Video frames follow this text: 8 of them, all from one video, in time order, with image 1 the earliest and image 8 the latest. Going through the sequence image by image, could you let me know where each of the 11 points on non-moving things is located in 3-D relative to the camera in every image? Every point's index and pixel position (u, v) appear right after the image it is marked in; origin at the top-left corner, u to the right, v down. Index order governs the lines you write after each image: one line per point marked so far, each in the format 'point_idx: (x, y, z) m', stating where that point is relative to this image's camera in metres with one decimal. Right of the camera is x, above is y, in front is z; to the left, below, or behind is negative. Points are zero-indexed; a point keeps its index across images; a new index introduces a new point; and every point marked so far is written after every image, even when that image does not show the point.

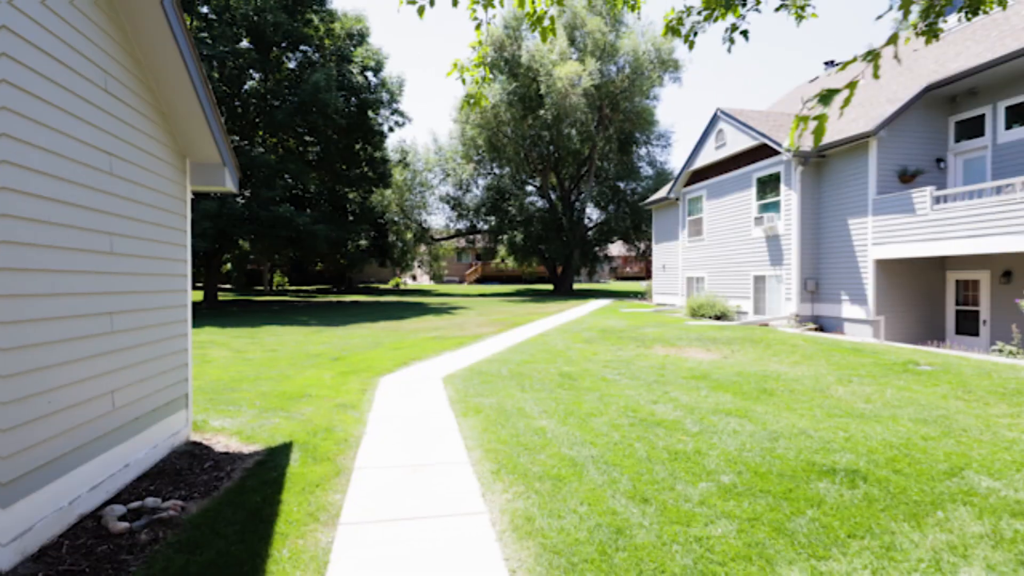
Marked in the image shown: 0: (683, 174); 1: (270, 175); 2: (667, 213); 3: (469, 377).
0: (+5.1, +3.4, +16.4) m
1: (-8.2, +3.8, +18.5) m
2: (+5.3, +2.6, +19.0) m
3: (-0.5, -1.1, +7.0) m
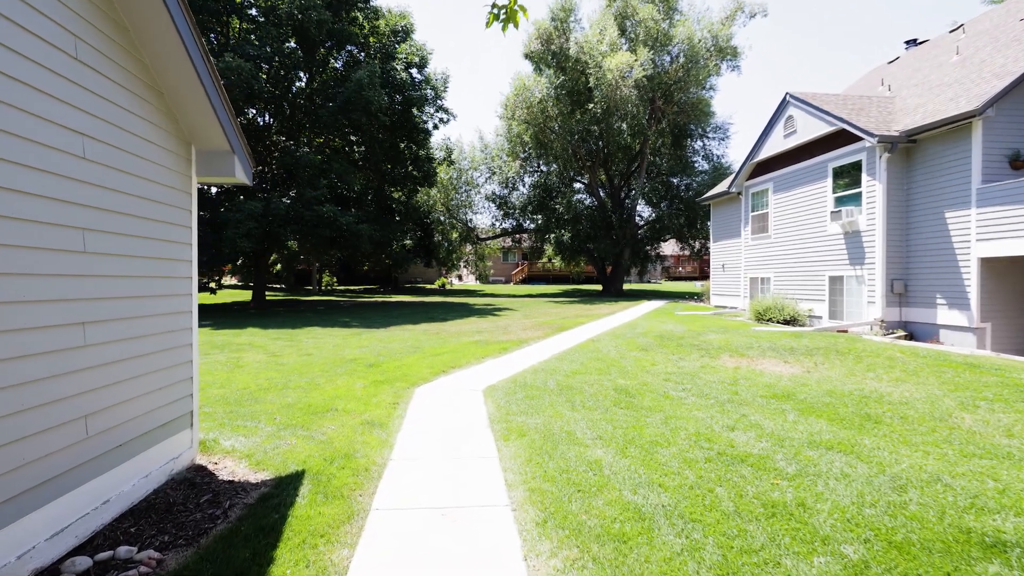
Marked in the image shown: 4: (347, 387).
0: (+6.5, +3.4, +15.1) m
1: (-6.6, +3.8, +18.3) m
2: (+6.9, +2.5, +17.7) m
3: (0.0, -1.2, +6.3) m
4: (-1.9, -1.2, +6.4) m
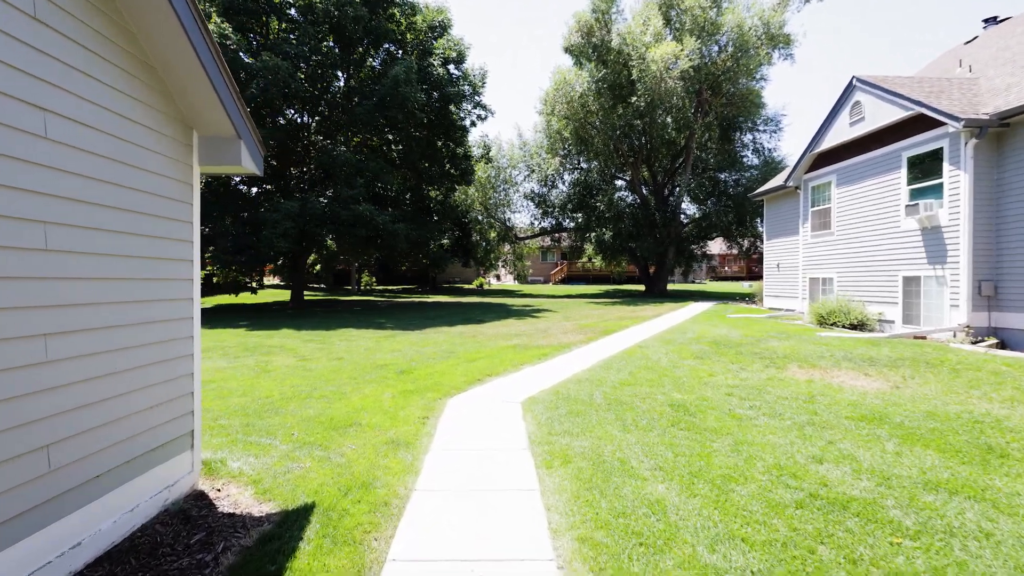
0: (+7.5, +3.4, +14.0) m
1: (-5.3, +3.8, +18.2) m
2: (+8.1, +2.5, +16.5) m
3: (+0.4, -1.2, +5.7) m
4: (-1.5, -1.2, +5.9) m
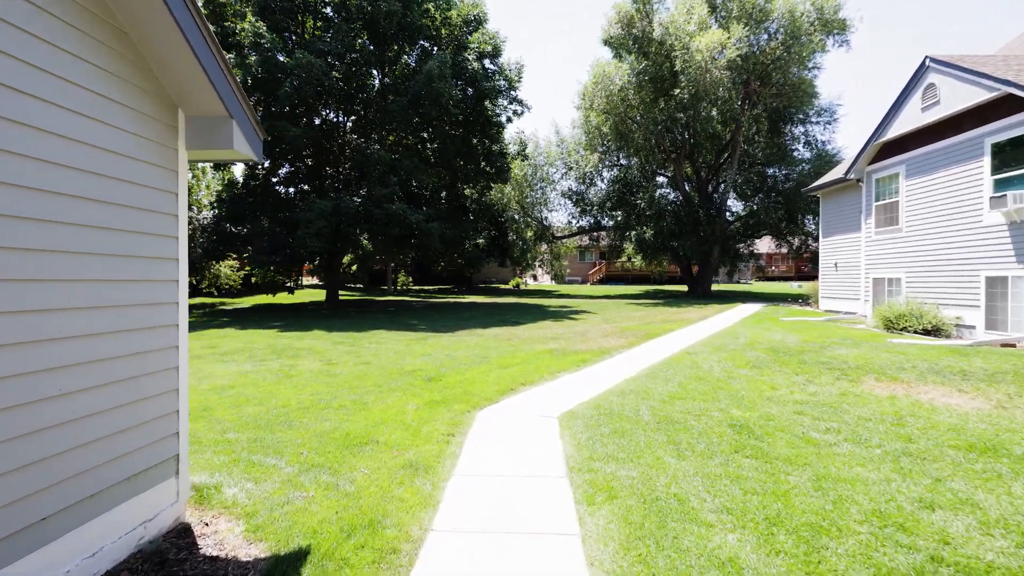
0: (+8.4, +3.3, +12.9) m
1: (-4.1, +3.8, +17.9) m
2: (+9.2, +2.5, +15.4) m
3: (+0.8, -1.2, +5.0) m
4: (-1.1, -1.2, +5.4) m
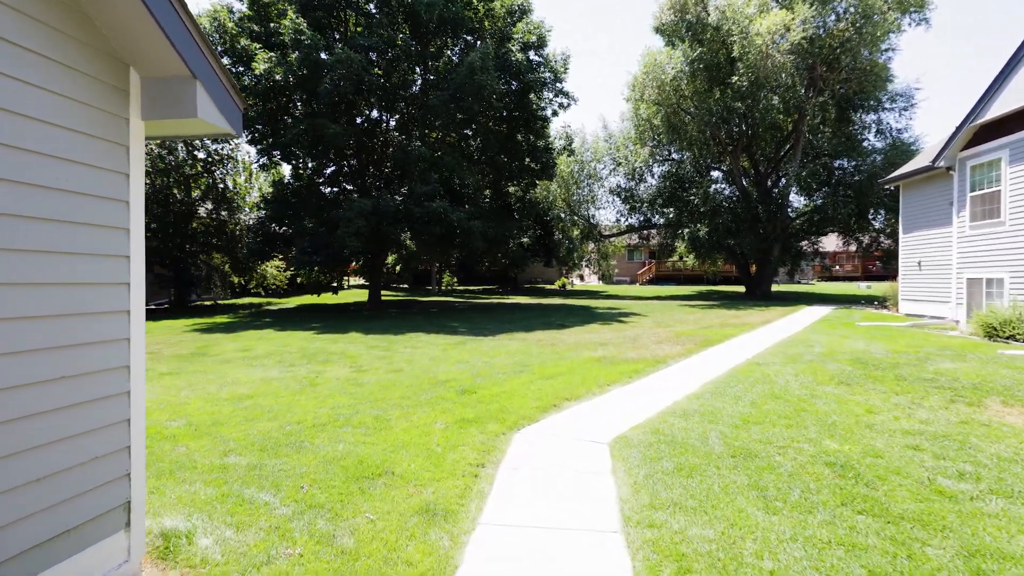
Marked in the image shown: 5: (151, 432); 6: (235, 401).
0: (+9.4, +3.3, +11.4) m
1: (-2.7, +3.7, +17.4) m
2: (+10.3, +2.4, +13.8) m
3: (+1.1, -1.2, +4.2) m
4: (-0.8, -1.2, +4.8) m
5: (-3.2, -1.3, +4.8) m
6: (-3.0, -1.2, +5.9) m
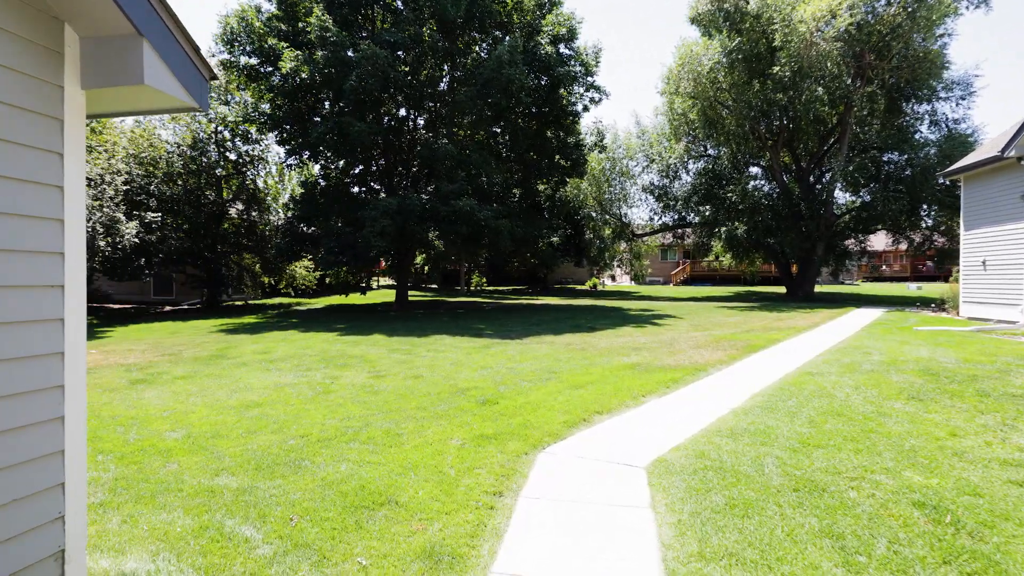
0: (+9.9, +3.3, +10.3) m
1: (-1.8, +3.7, +17.0) m
2: (+11.0, +2.4, +12.7) m
3: (+1.2, -1.2, +3.6) m
4: (-0.6, -1.2, +4.3) m
5: (-3.0, -1.3, +4.5) m
6: (-2.7, -1.2, +5.6) m
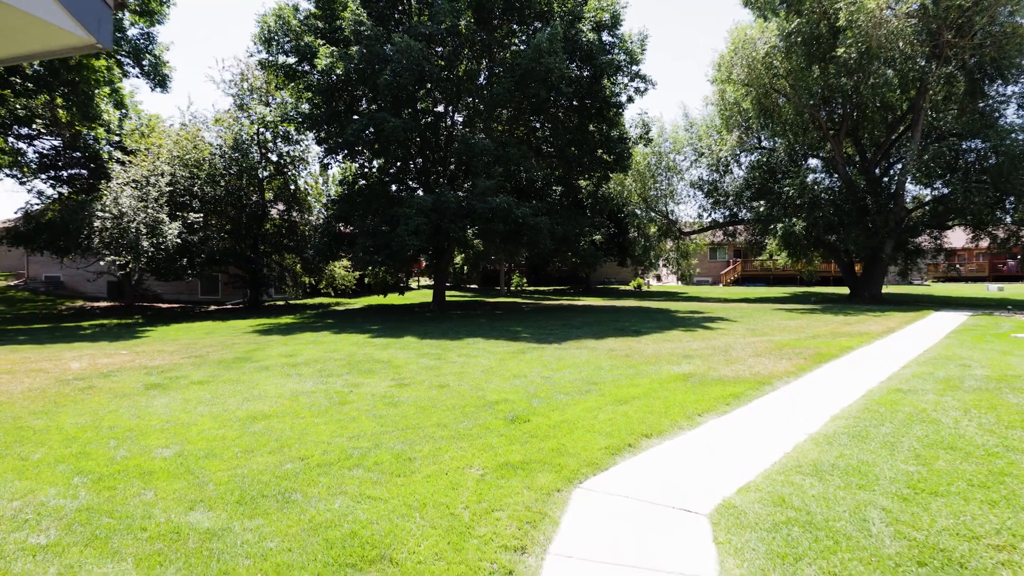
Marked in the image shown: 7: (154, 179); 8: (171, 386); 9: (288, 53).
0: (+10.6, +3.3, +8.8) m
1: (-0.6, +3.7, +16.4) m
2: (+11.8, +2.4, +11.1) m
3: (+1.4, -1.2, +2.8) m
4: (-0.4, -1.2, +3.6) m
5: (-2.8, -1.3, +4.0) m
6: (-2.4, -1.2, +5.1) m
7: (-11.4, +3.5, +17.5) m
8: (-4.3, -1.2, +6.9) m
9: (-7.1, +7.5, +17.5) m
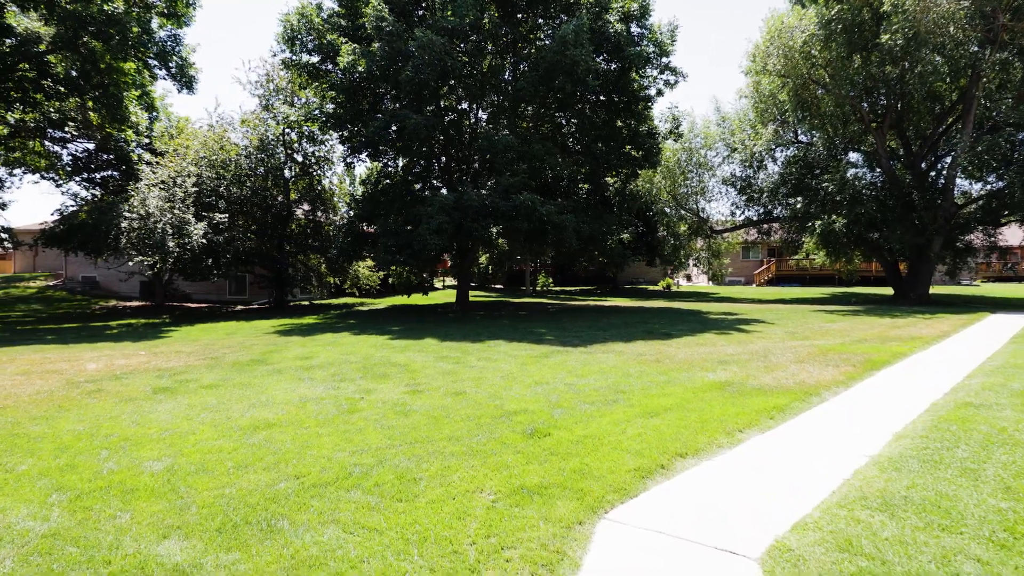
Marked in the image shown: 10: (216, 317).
0: (+10.9, +3.2, +7.9) m
1: (+0.1, +3.7, +16.0) m
2: (+12.3, +2.4, +10.0) m
3: (+1.4, -1.3, +2.3) m
4: (-0.3, -1.2, +3.2) m
5: (-2.7, -1.3, +3.7) m
6: (-2.3, -1.2, +4.7) m
7: (-10.6, +3.5, +17.6) m
8: (-4.0, -1.2, +6.6) m
9: (-6.4, +7.5, +17.3) m
10: (-10.3, -1.0, +19.0) m
